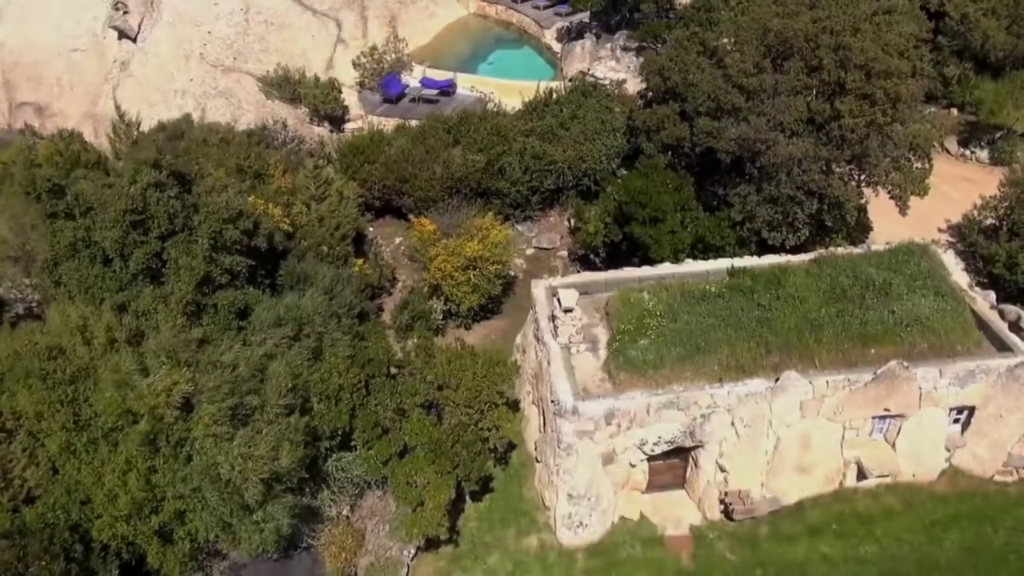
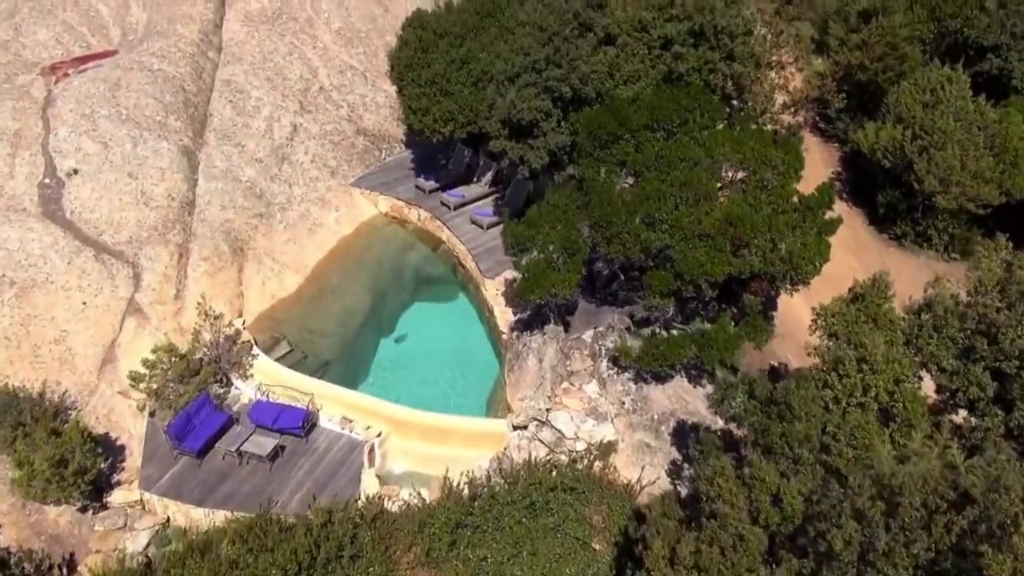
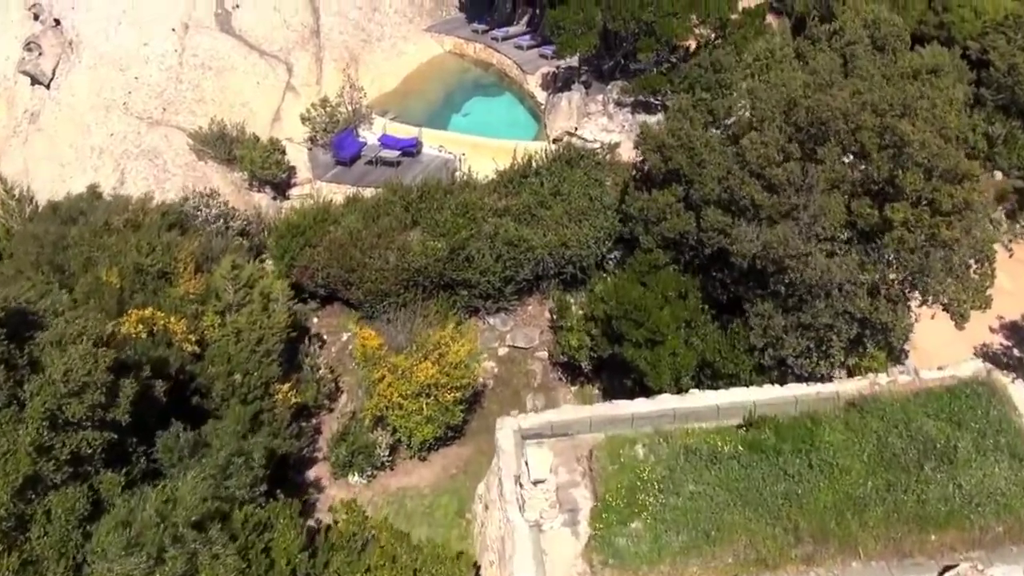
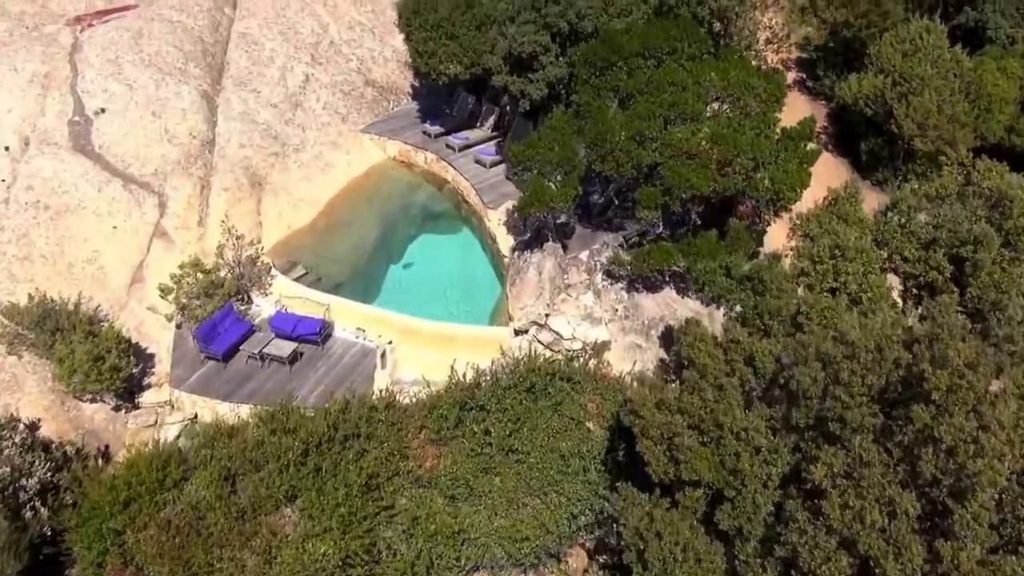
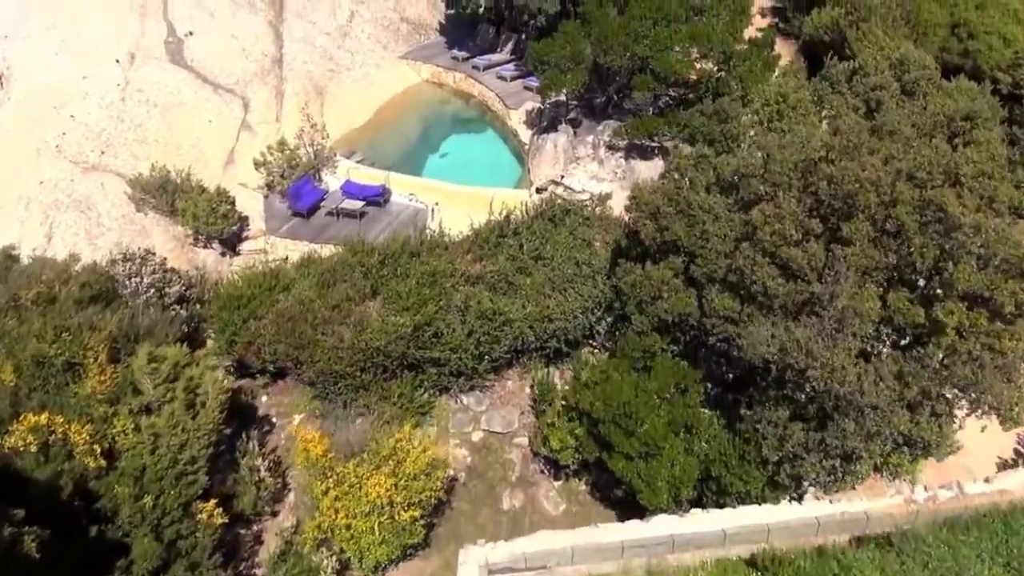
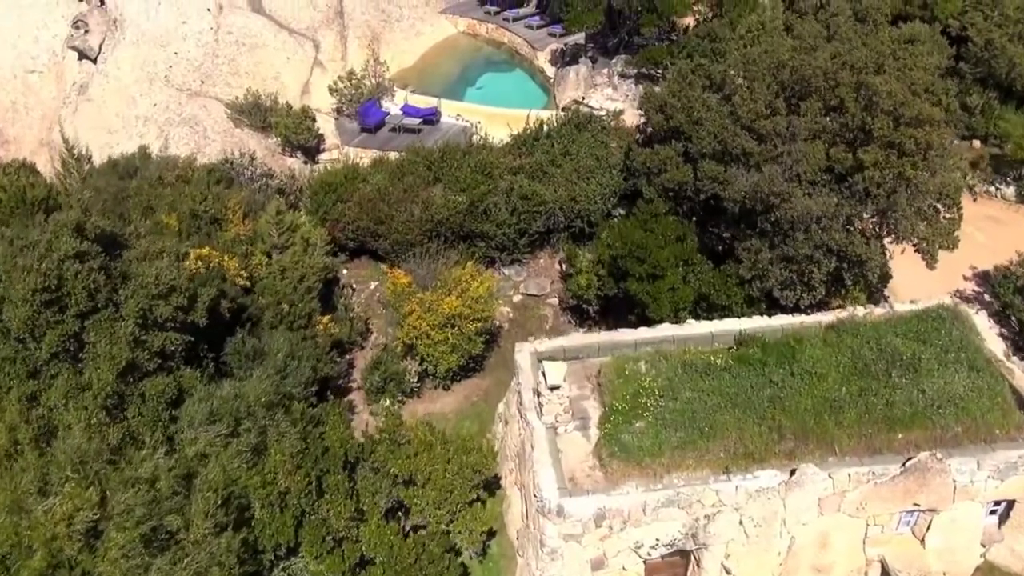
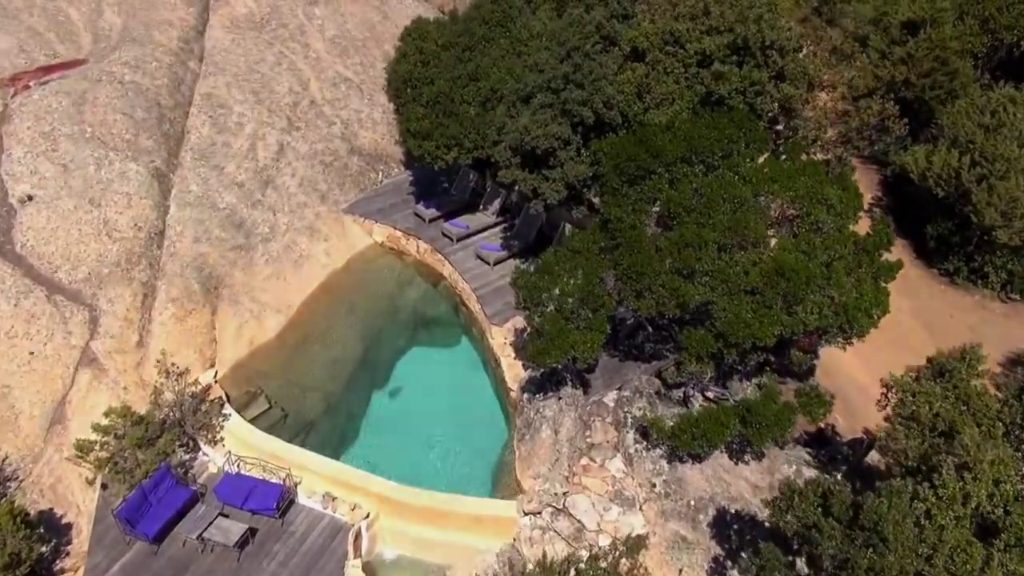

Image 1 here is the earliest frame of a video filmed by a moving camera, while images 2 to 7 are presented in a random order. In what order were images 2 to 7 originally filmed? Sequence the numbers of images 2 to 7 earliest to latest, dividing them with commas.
6, 3, 5, 4, 2, 7
